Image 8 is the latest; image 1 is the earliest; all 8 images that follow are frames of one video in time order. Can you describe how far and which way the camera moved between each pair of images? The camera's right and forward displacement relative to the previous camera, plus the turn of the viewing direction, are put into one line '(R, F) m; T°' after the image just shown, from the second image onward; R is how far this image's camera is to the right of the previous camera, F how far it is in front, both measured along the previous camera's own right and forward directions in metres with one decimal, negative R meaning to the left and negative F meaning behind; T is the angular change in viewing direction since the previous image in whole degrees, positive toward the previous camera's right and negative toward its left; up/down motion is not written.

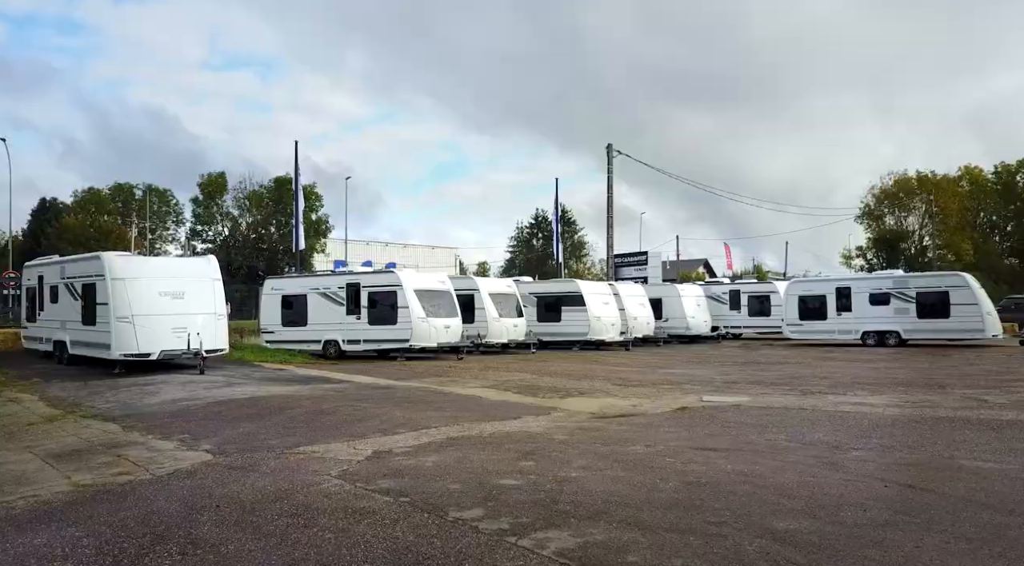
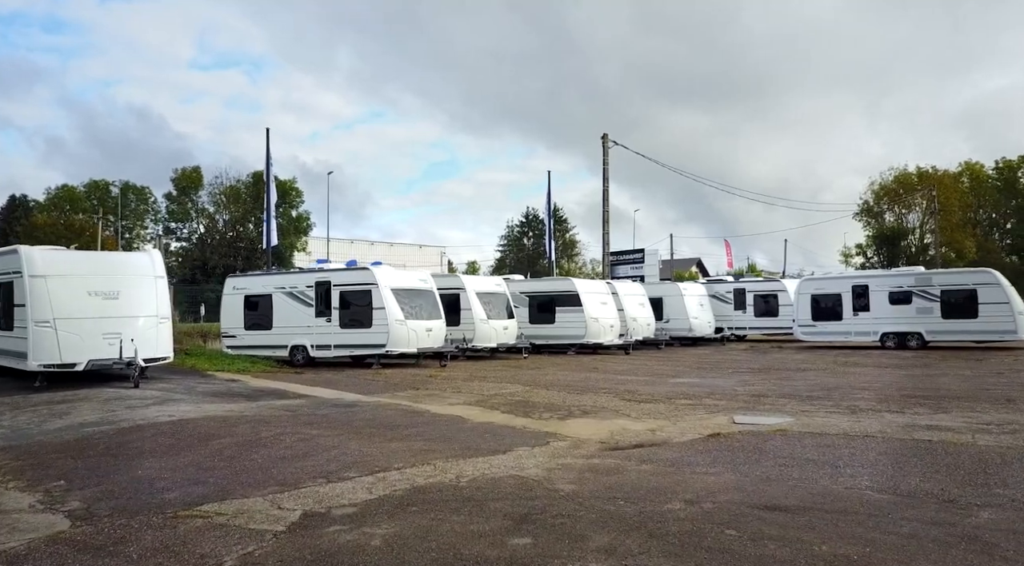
(0.0, +2.4) m; +1°
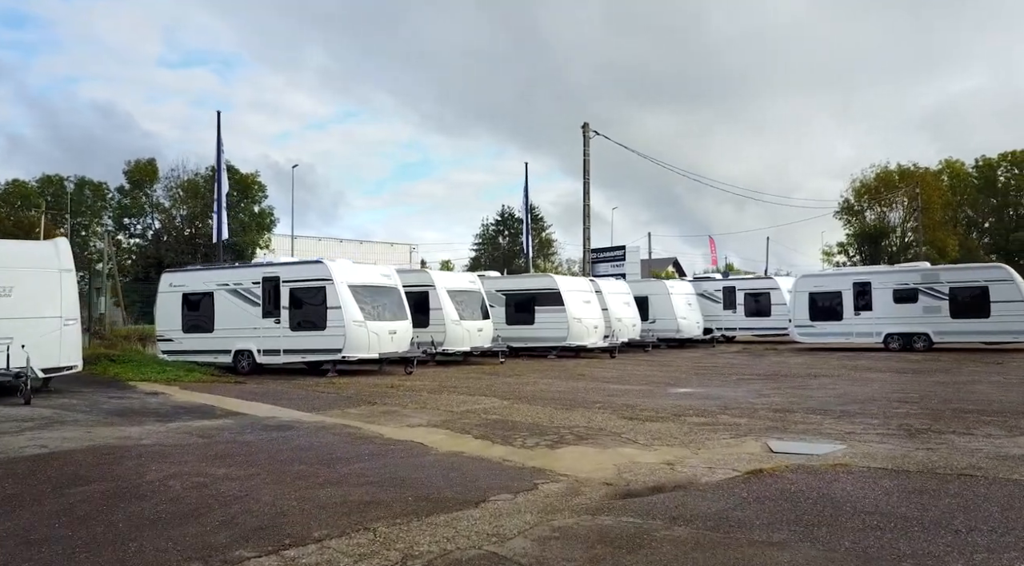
(0.0, +2.4) m; +2°
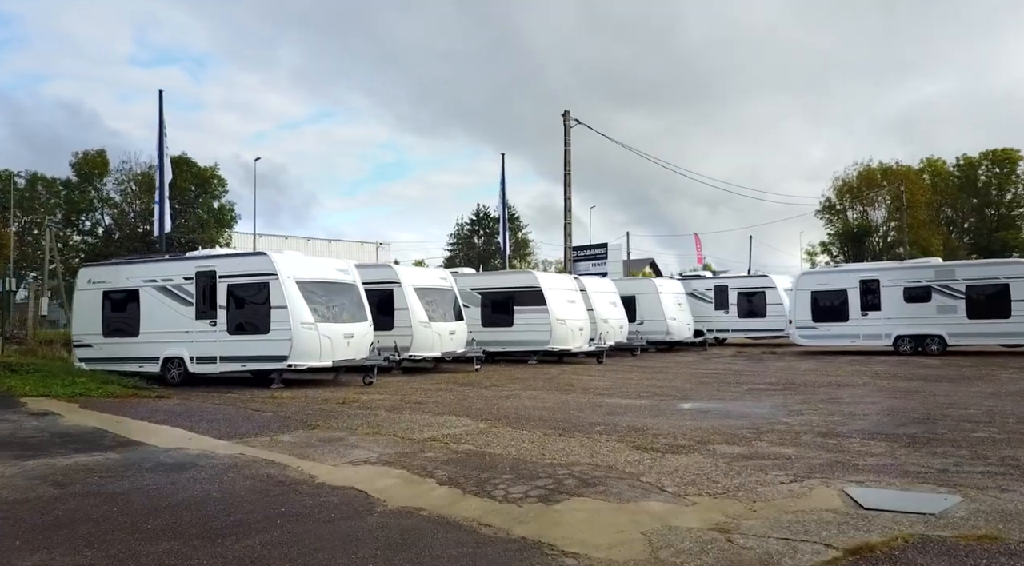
(0.0, +2.5) m; +2°
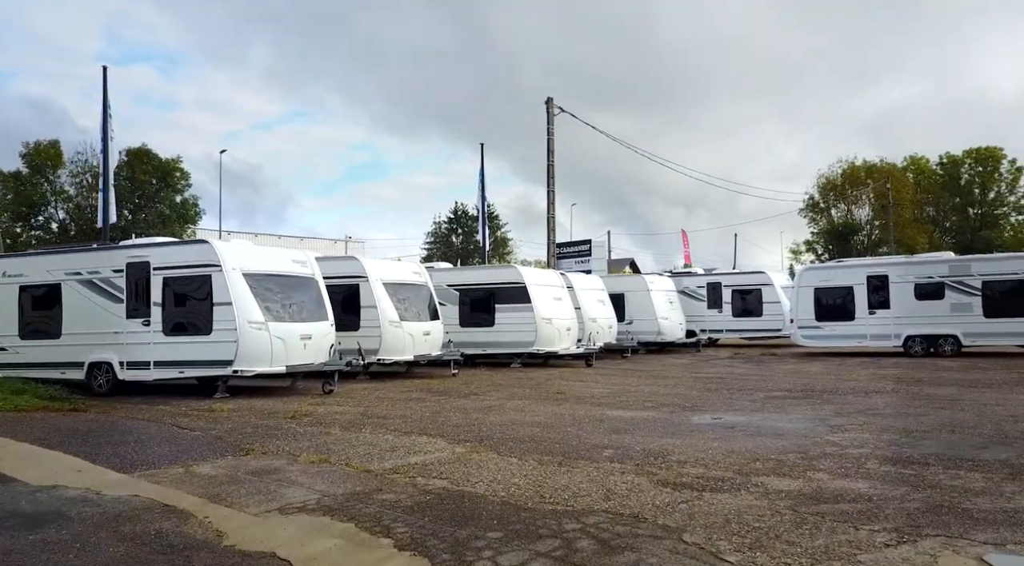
(-0.1, +2.0) m; +2°
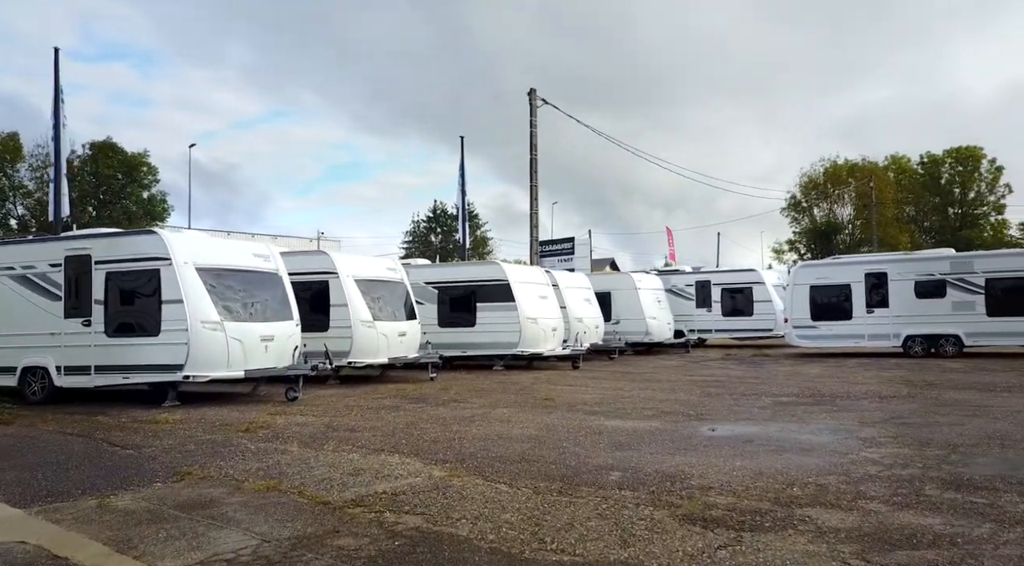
(-0.1, +1.2) m; +1°
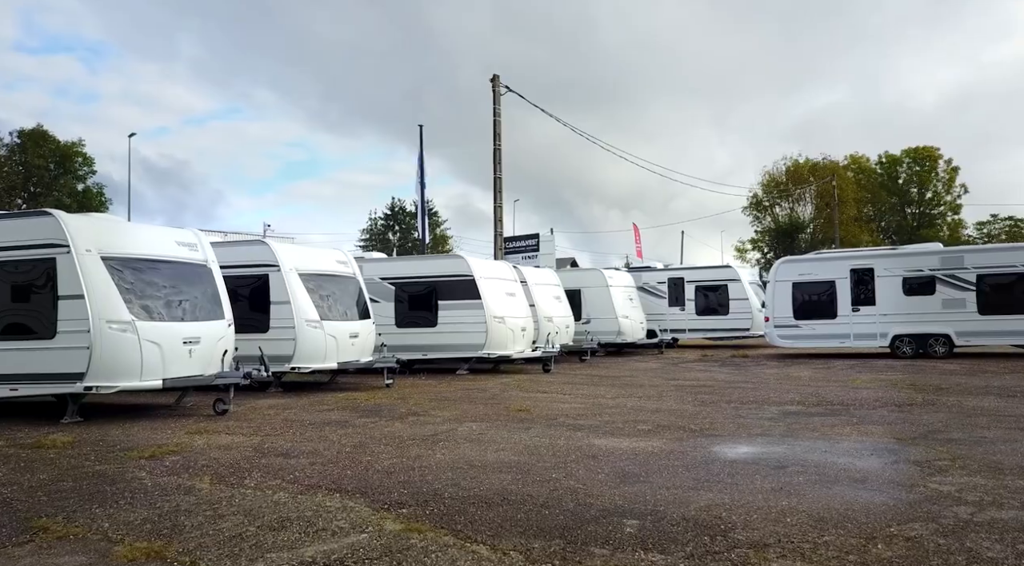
(-0.1, +1.7) m; +3°
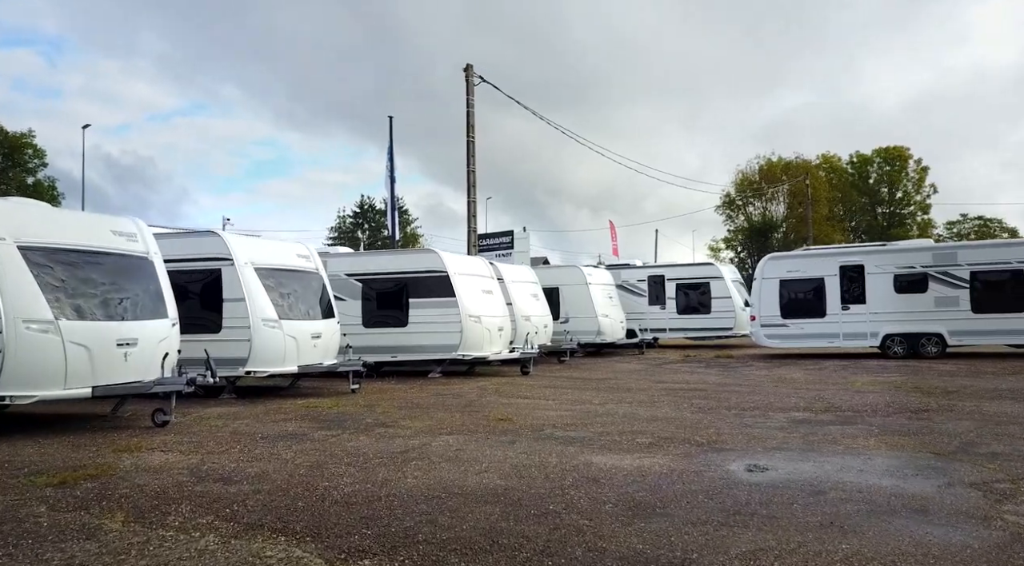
(-0.1, +1.1) m; +2°
